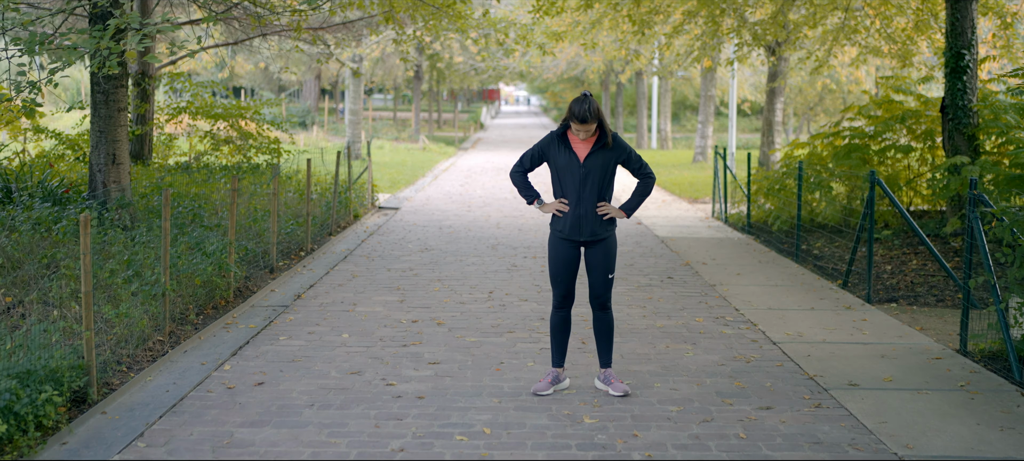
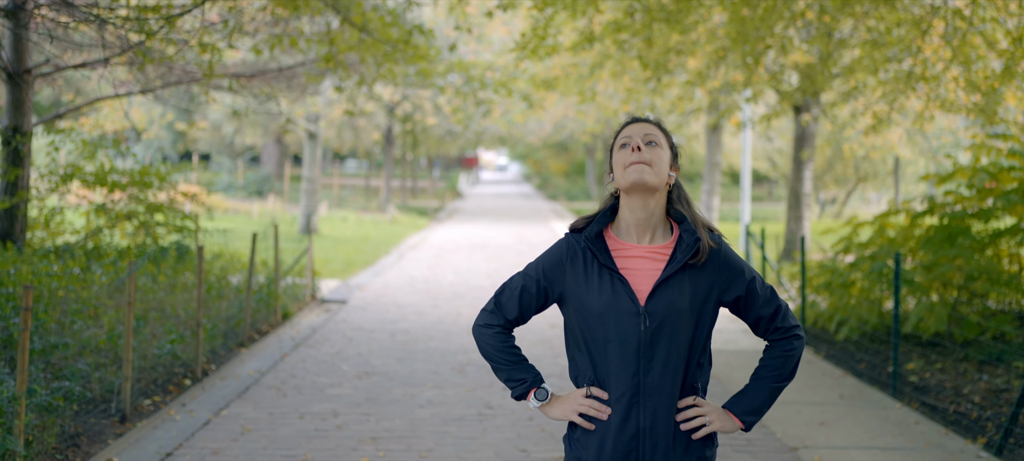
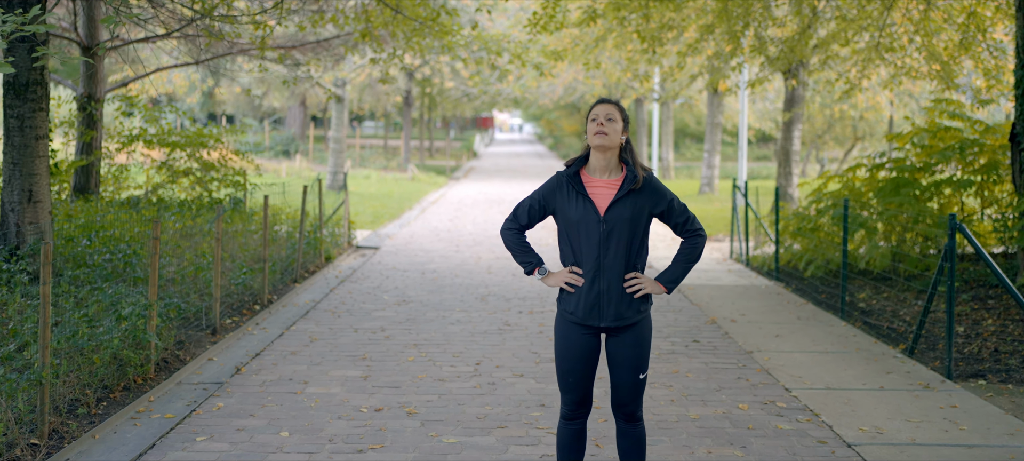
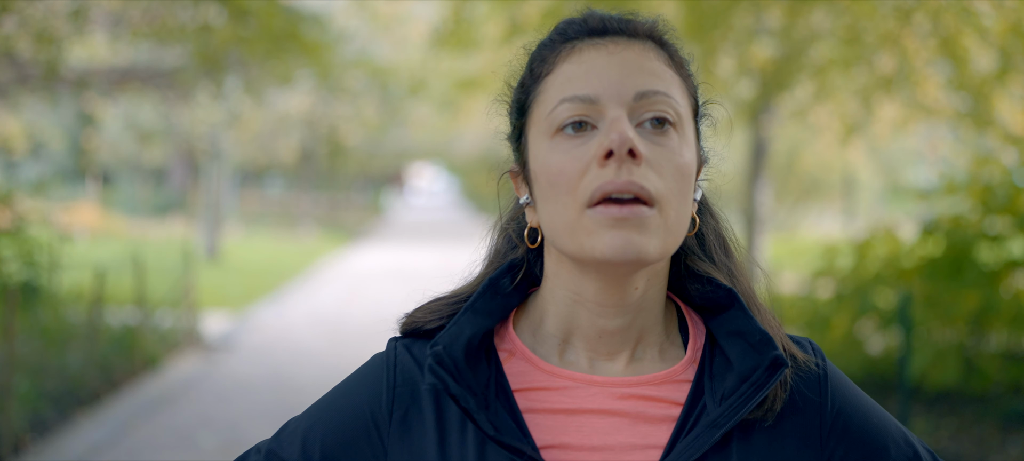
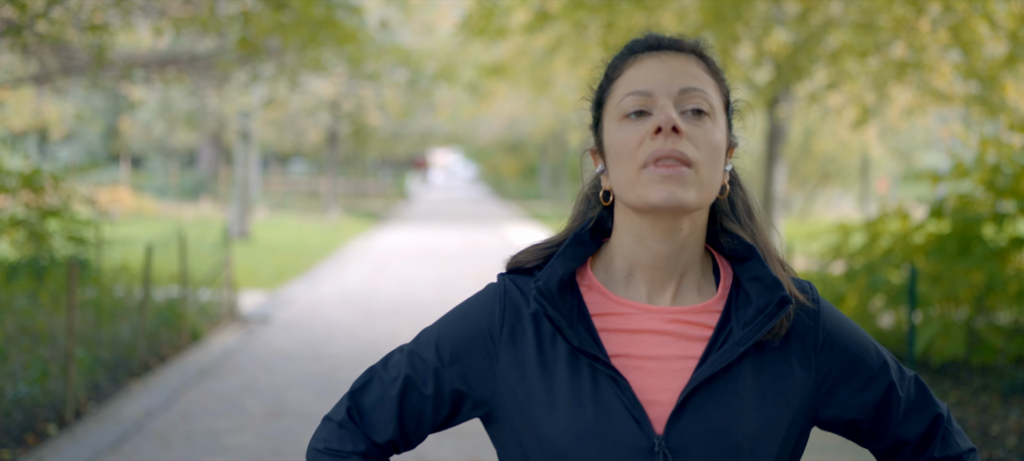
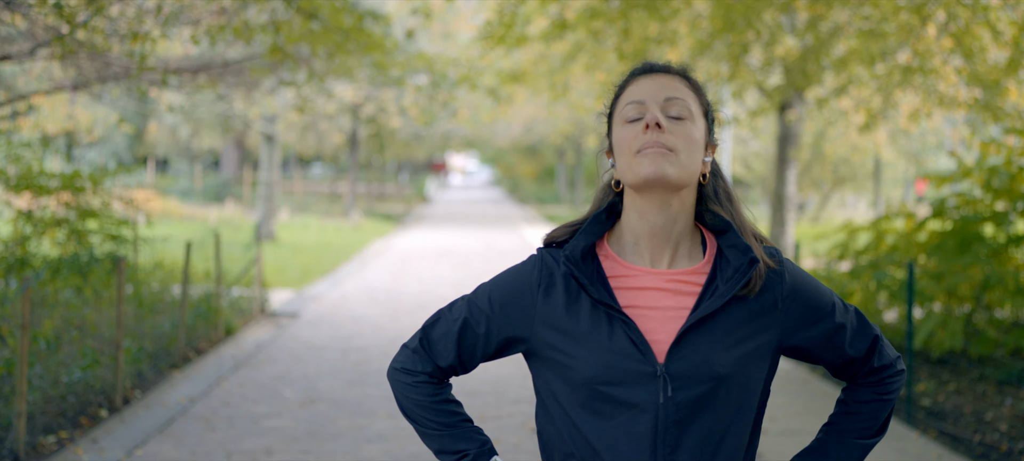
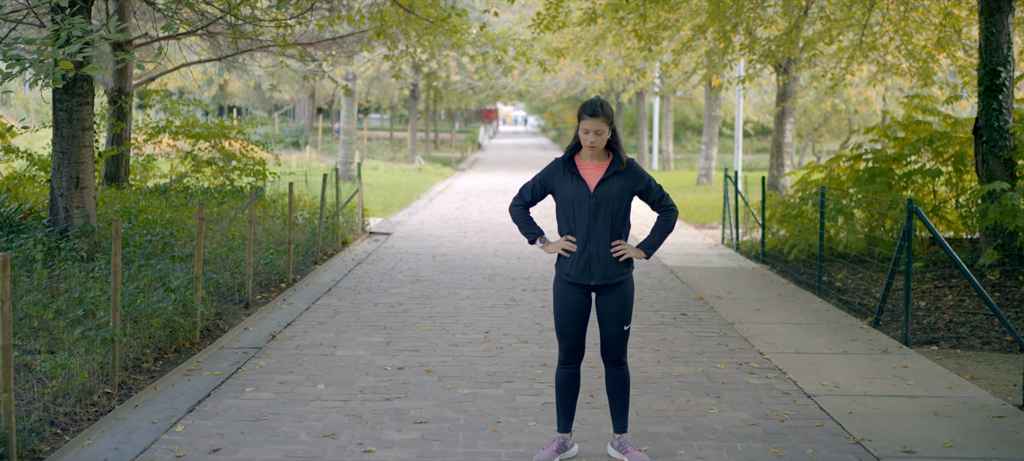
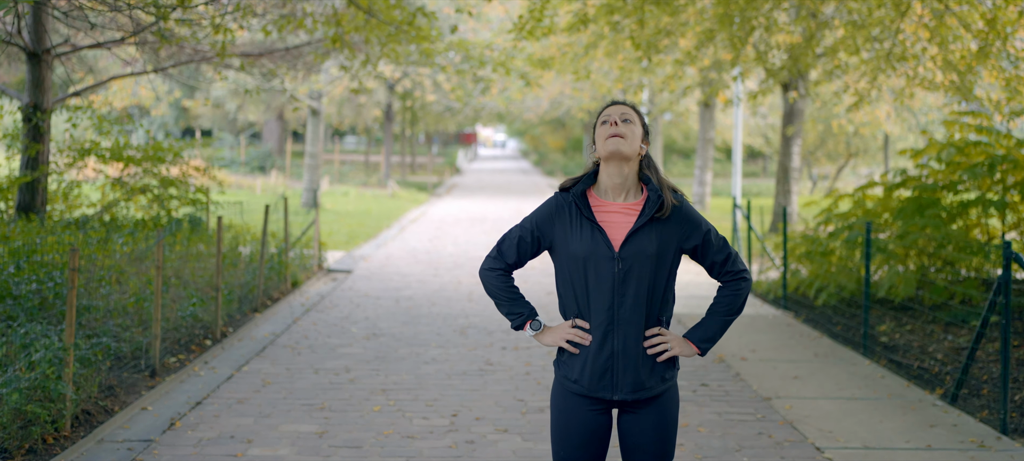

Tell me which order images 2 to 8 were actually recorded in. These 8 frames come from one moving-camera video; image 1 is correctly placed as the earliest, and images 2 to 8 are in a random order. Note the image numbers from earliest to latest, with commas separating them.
7, 3, 8, 2, 6, 5, 4
